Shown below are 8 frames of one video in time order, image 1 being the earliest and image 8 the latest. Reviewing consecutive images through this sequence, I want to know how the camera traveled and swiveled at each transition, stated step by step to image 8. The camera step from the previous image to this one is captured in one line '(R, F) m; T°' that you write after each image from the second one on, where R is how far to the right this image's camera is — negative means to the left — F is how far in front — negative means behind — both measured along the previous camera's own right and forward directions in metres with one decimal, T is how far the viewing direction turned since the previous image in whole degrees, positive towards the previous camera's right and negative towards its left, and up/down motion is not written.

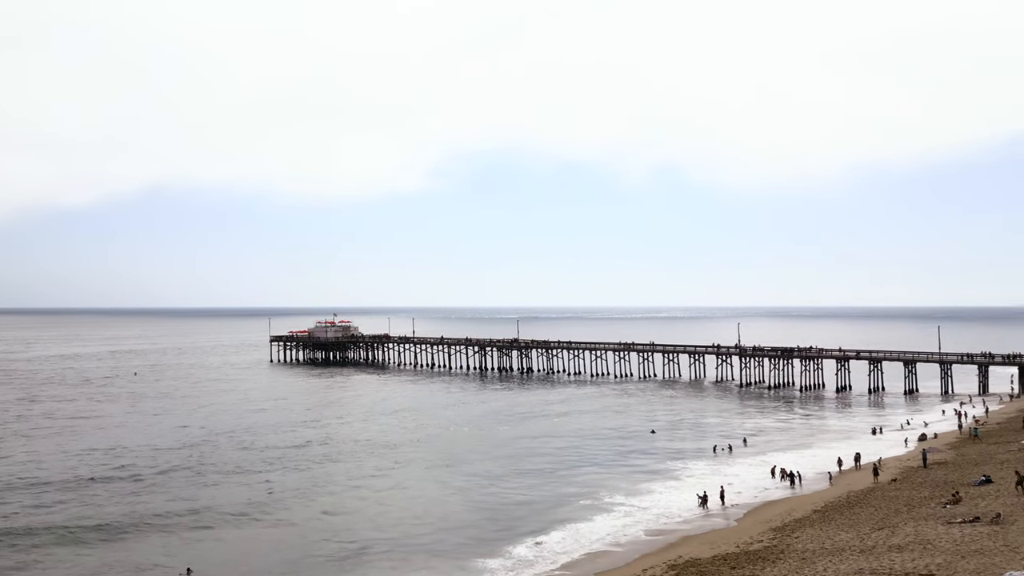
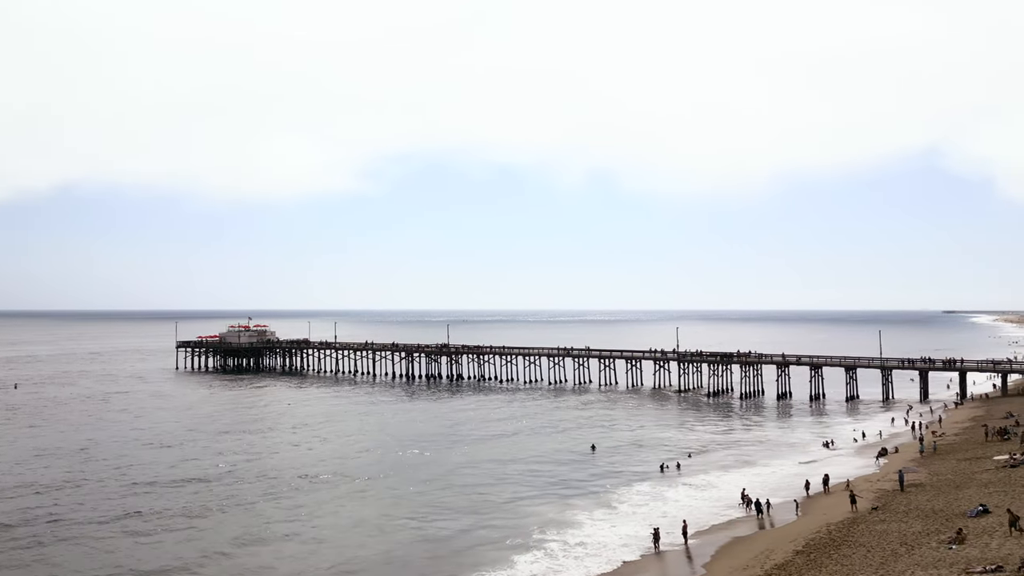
(0.0, +3.4) m; +4°
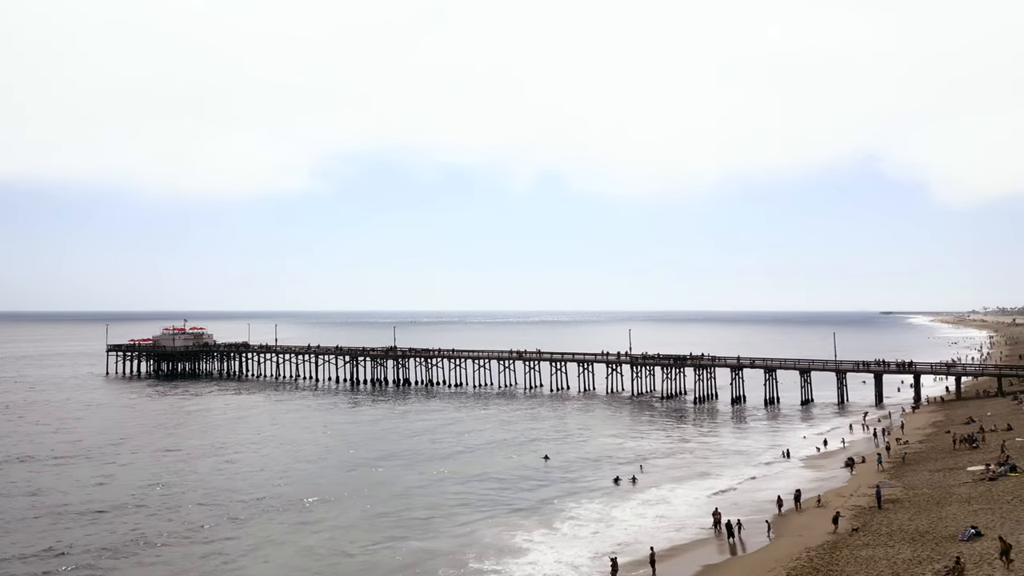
(0.0, +1.9) m; +3°
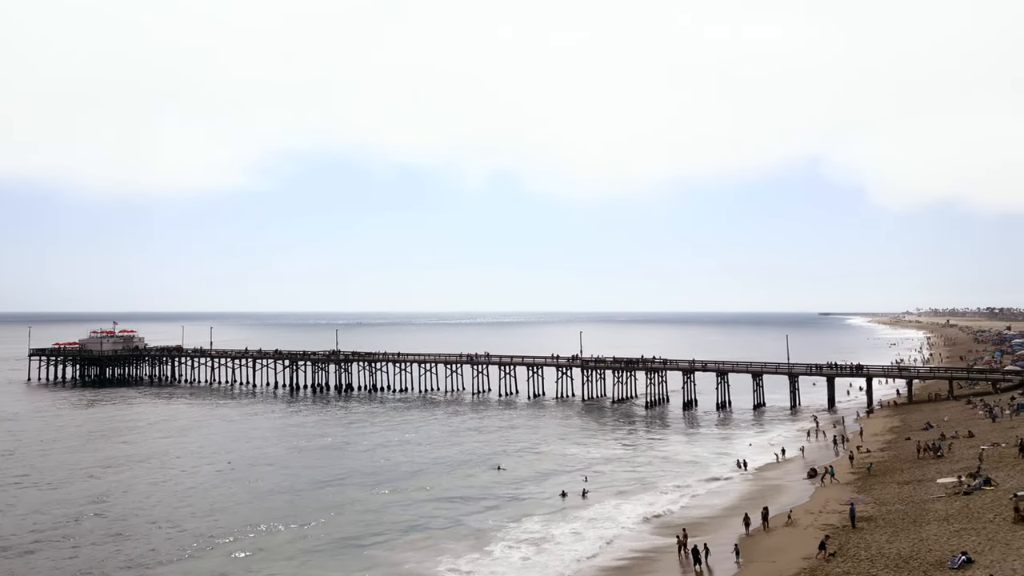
(0.0, +1.8) m; +3°
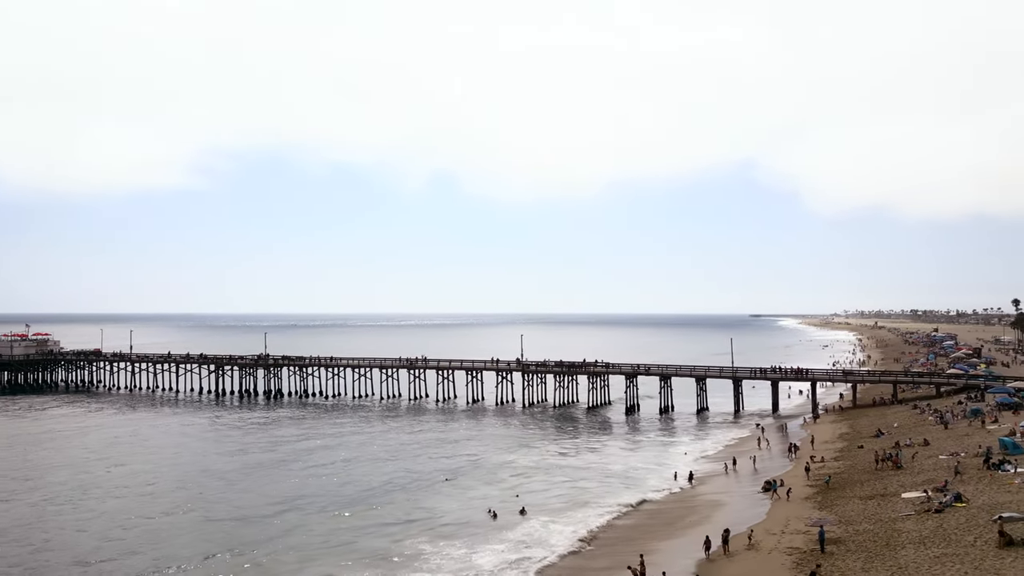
(0.0, +2.0) m; +3°
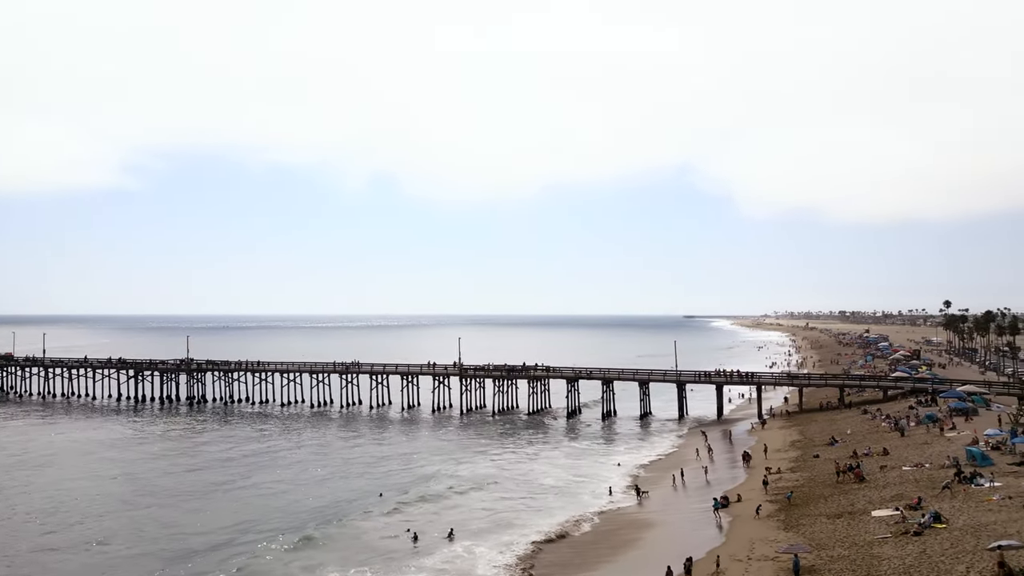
(0.0, +2.3) m; +3°
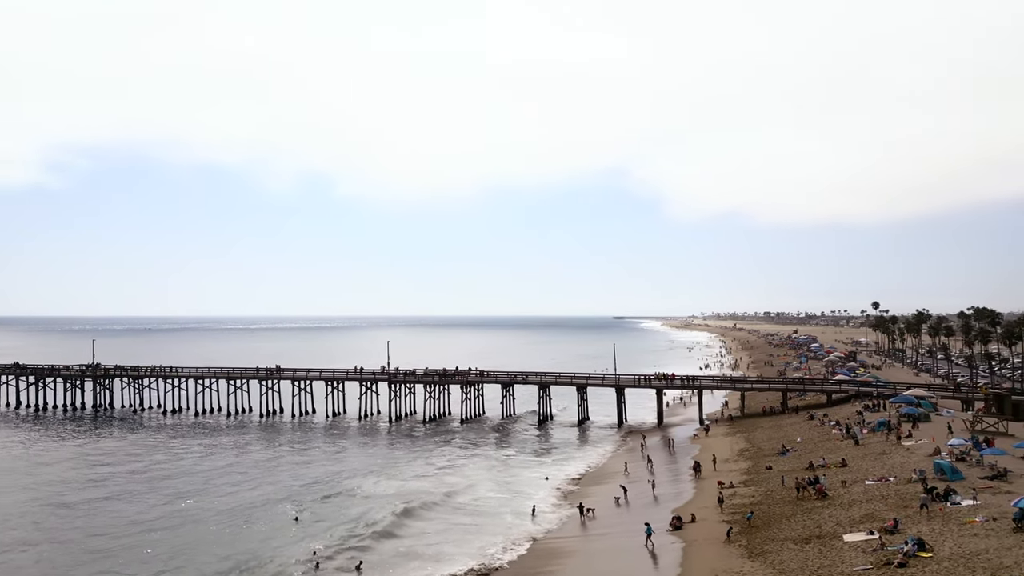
(0.0, +2.7) m; +4°
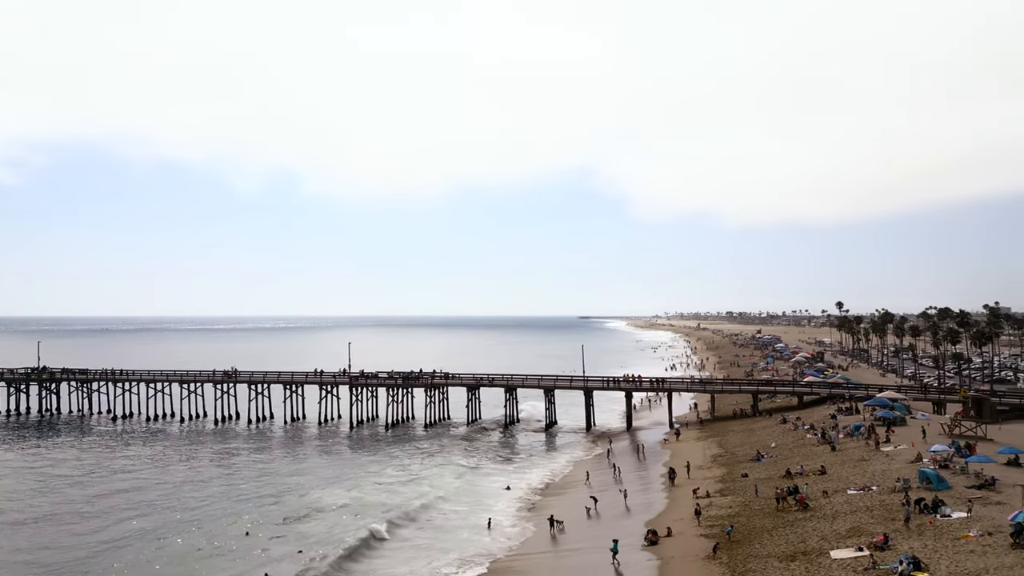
(0.0, +1.4) m; +2°
